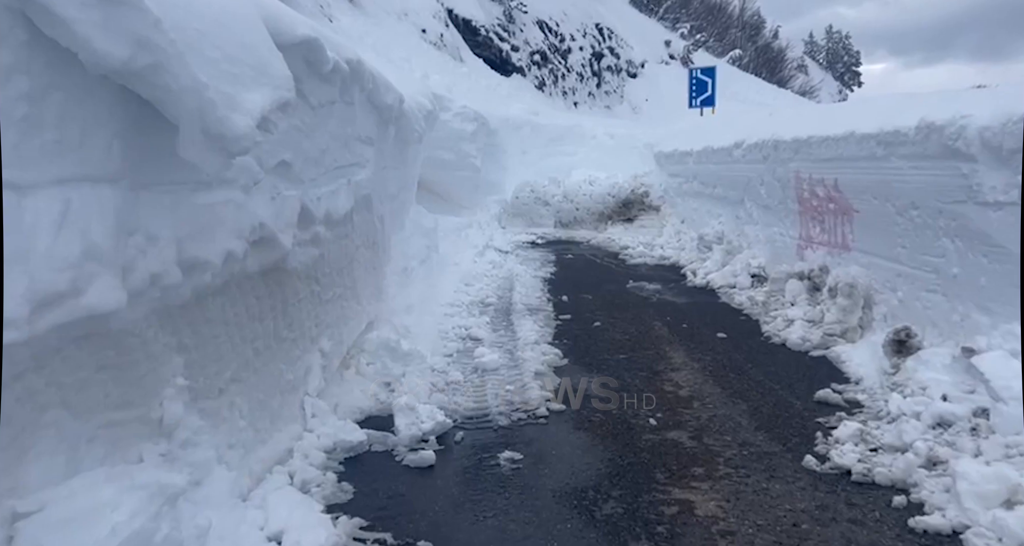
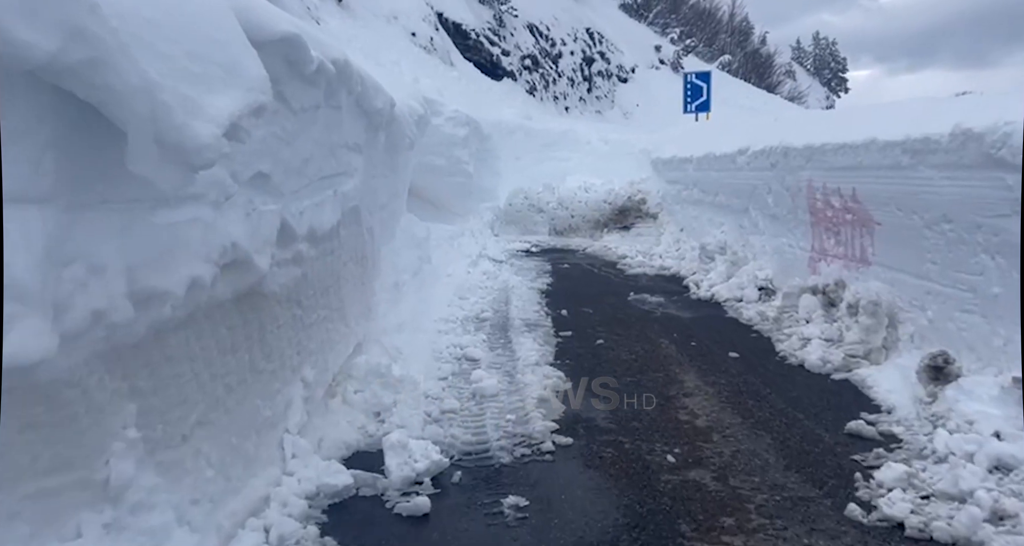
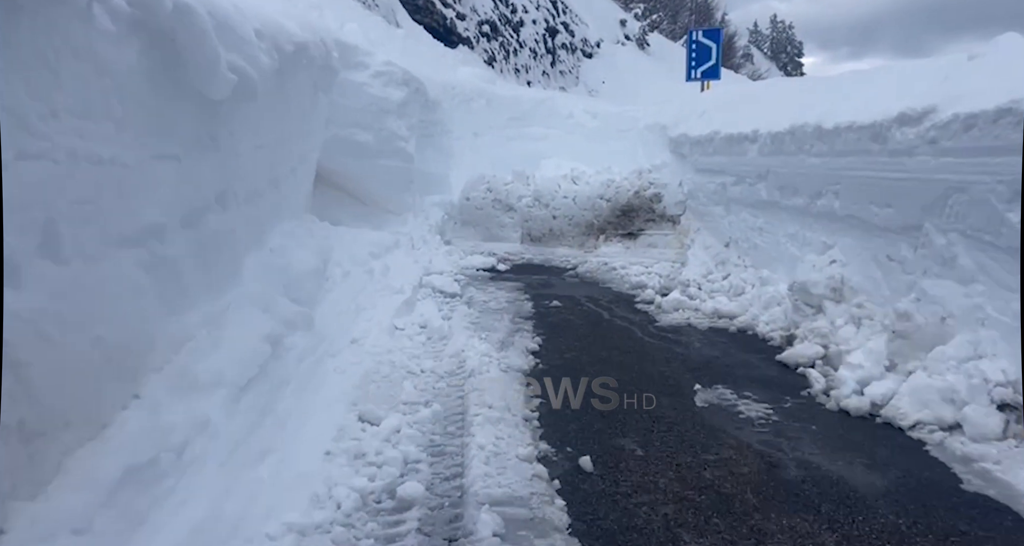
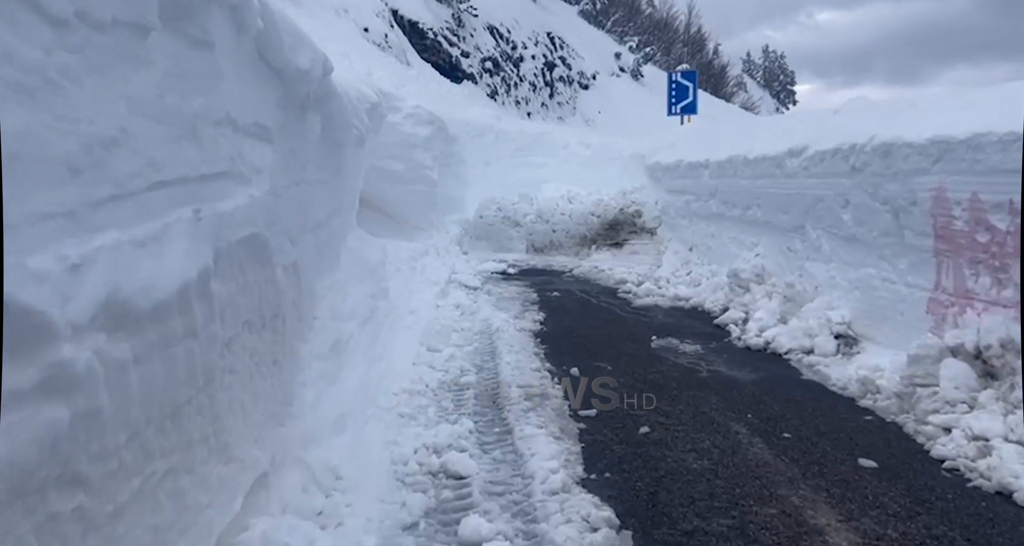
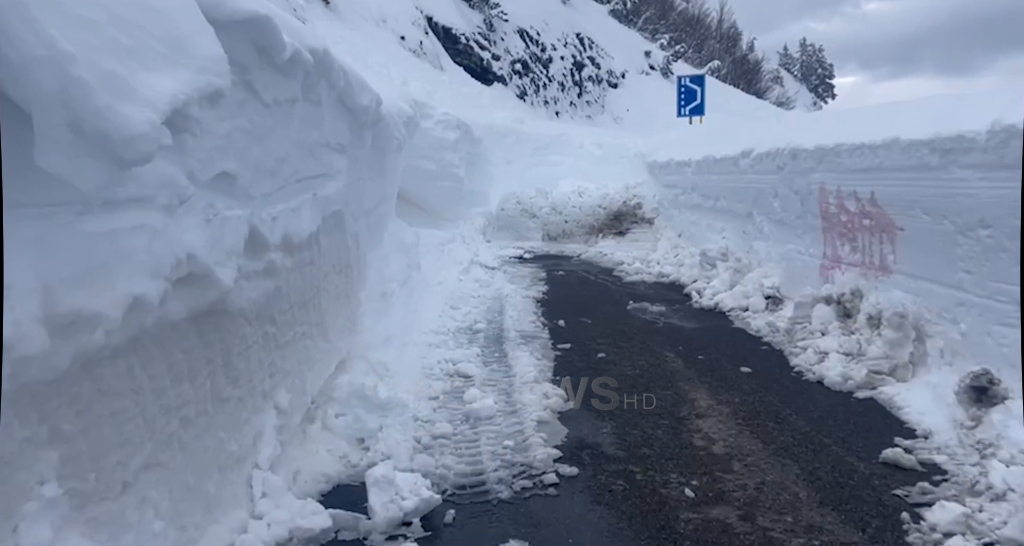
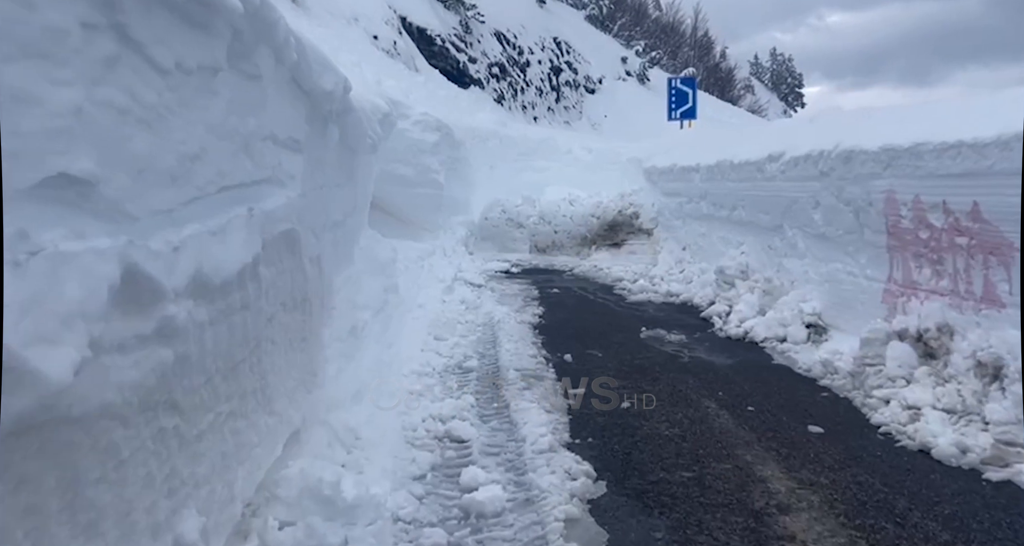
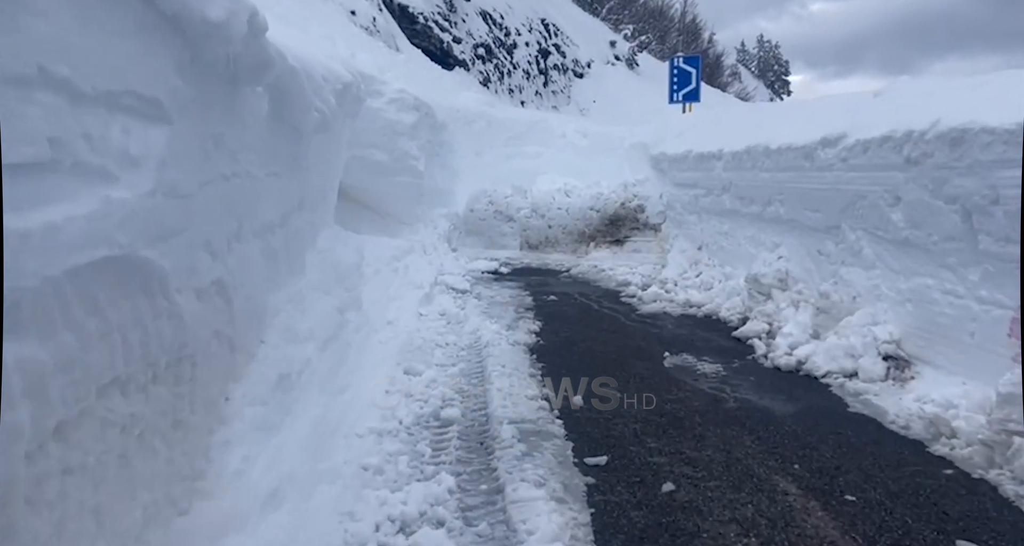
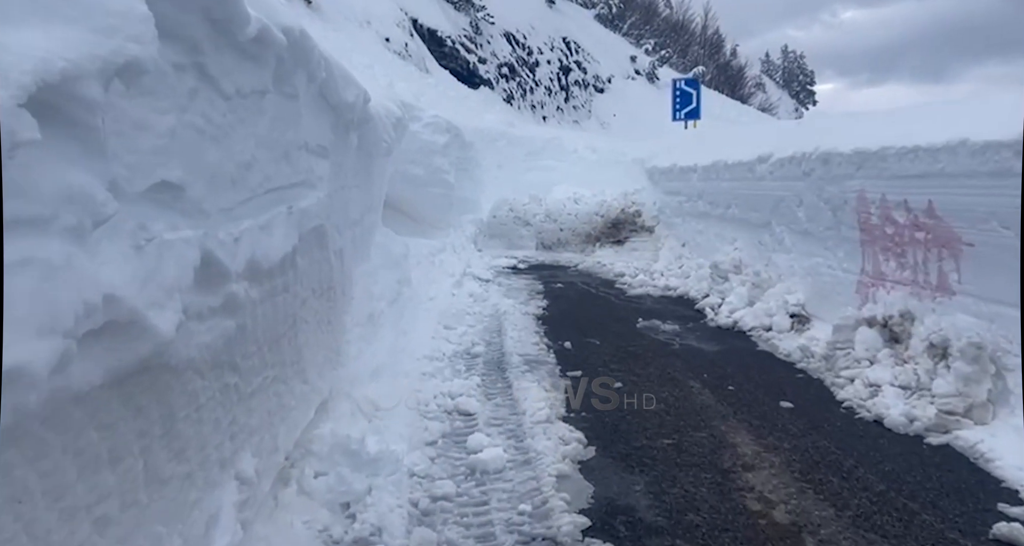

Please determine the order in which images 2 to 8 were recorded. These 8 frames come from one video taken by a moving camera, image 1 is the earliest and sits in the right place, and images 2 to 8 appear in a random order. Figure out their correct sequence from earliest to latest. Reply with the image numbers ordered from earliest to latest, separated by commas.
2, 5, 8, 6, 4, 7, 3
